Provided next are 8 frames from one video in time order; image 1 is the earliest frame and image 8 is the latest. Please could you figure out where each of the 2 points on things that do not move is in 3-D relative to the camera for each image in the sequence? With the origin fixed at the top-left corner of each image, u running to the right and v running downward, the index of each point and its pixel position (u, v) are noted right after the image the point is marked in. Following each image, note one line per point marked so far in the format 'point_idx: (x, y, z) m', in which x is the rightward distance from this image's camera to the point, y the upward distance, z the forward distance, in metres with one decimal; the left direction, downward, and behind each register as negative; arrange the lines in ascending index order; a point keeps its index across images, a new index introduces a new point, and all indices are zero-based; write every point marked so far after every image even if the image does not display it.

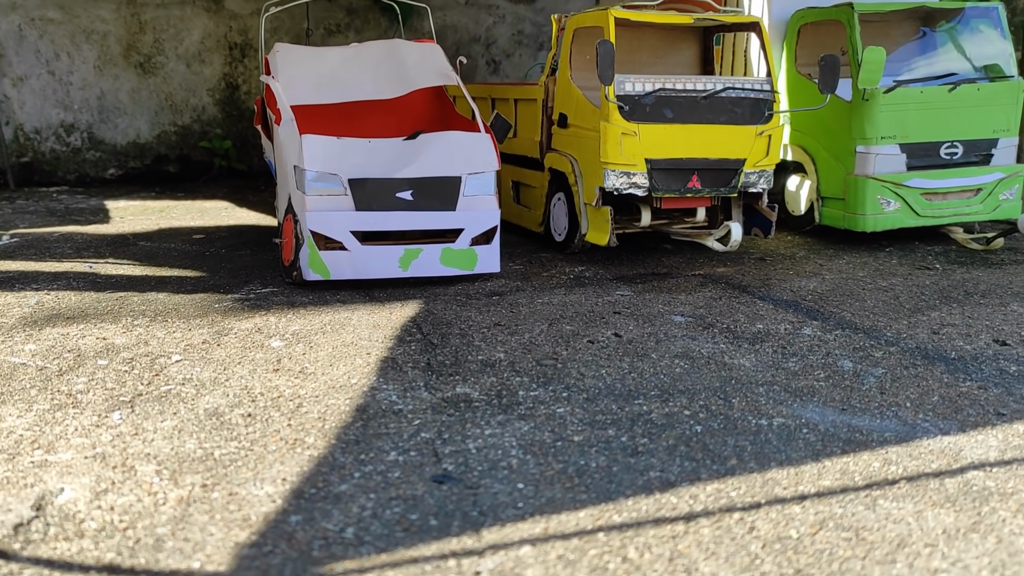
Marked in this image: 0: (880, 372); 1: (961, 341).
0: (+1.8, -0.4, +4.5) m
1: (+2.4, -0.3, +4.9) m
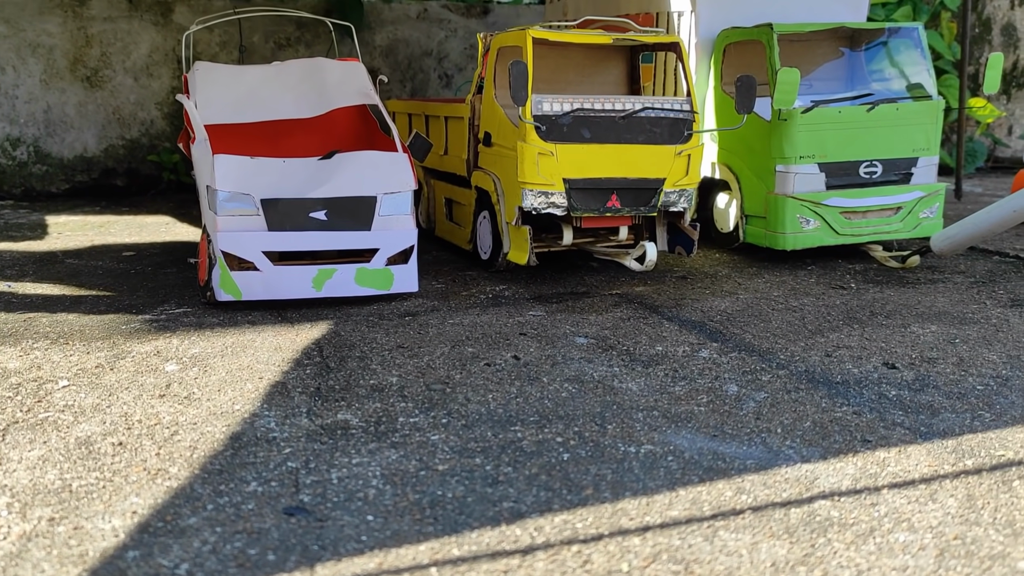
0: (+1.2, -0.5, +4.5) m
1: (+1.8, -0.4, +4.9) m
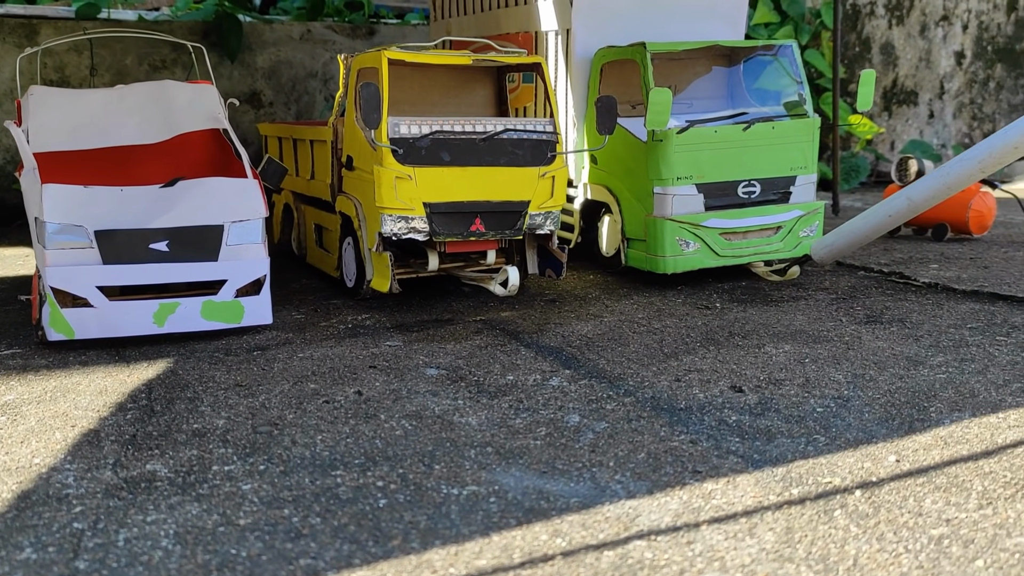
0: (+0.4, -0.7, +4.3) m
1: (+1.0, -0.5, +4.8) m
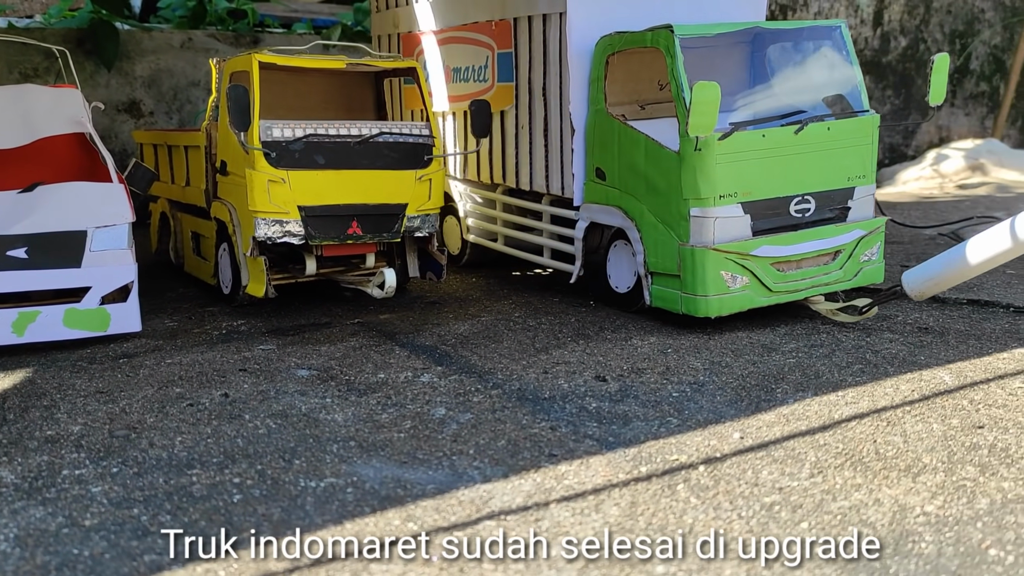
0: (-0.2, -0.6, +4.4) m
1: (+0.3, -0.5, +4.9) m
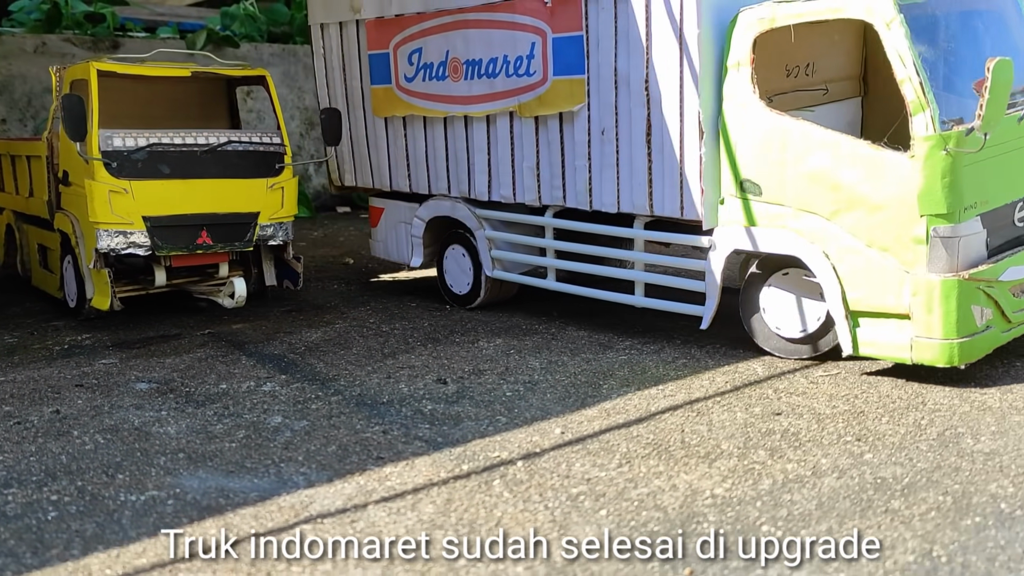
0: (-1.1, -0.7, +4.5) m
1: (-0.6, -0.5, +5.1) m
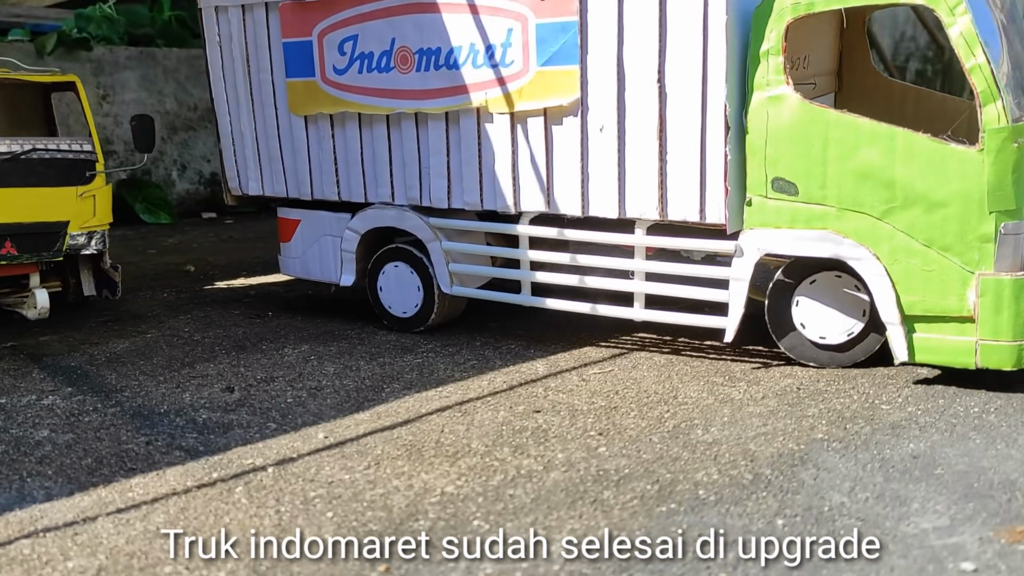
0: (-2.2, -0.7, +4.4) m
1: (-1.8, -0.6, +5.0) m
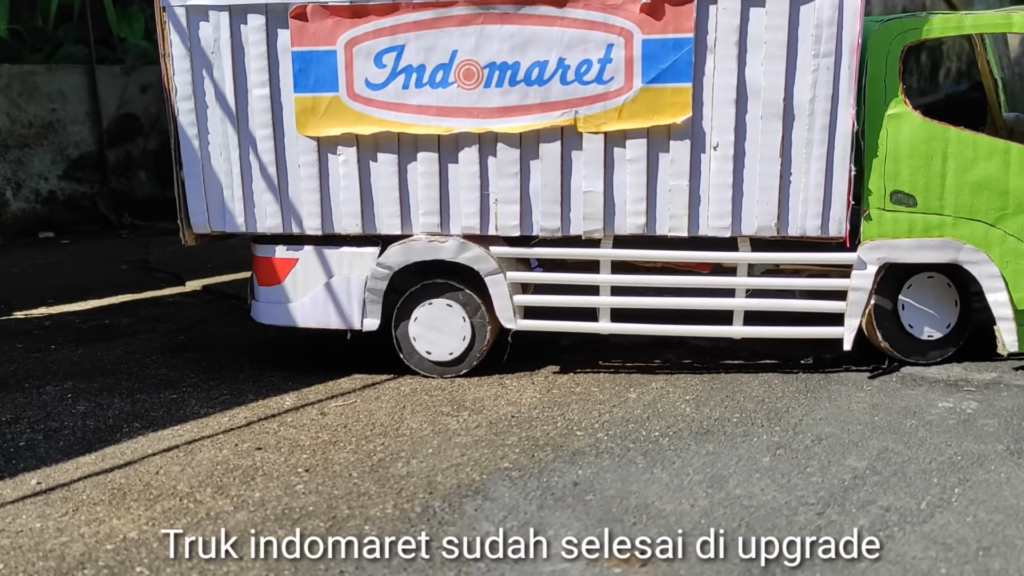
0: (-3.6, -1.0, +4.3) m
1: (-3.3, -0.8, +5.0) m
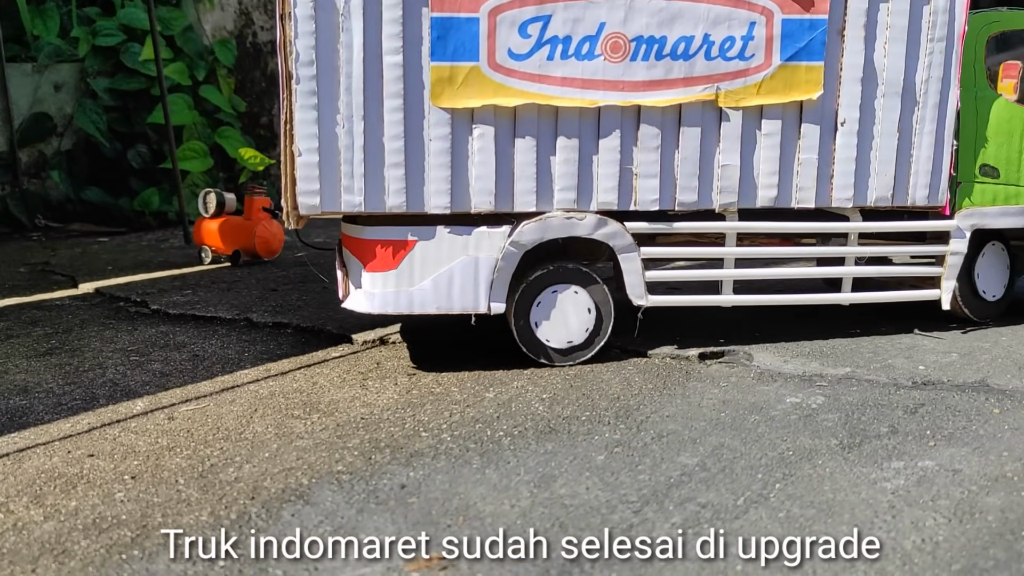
0: (-4.3, -1.0, +4.0) m
1: (-4.0, -0.9, +4.7) m
